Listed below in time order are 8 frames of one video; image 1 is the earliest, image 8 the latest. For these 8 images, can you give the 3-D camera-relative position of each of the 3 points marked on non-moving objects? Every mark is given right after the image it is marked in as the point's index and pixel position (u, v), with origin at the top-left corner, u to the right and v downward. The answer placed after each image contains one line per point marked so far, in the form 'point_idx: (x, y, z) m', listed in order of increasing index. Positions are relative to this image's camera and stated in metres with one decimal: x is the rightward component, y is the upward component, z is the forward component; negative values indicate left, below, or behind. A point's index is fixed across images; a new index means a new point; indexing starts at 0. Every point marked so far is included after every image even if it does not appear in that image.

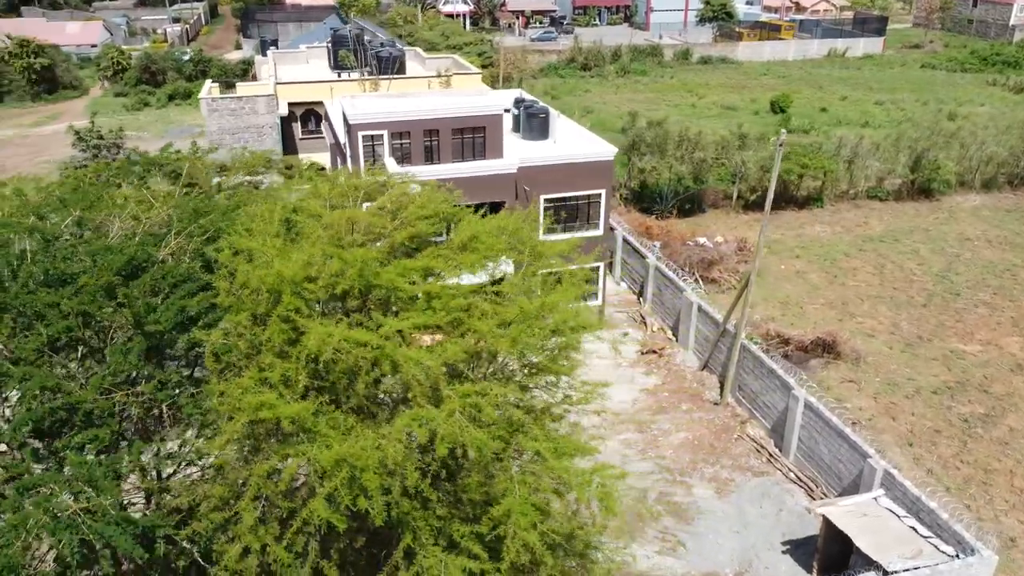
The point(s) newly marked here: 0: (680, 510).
0: (+3.7, -4.9, +18.0) m
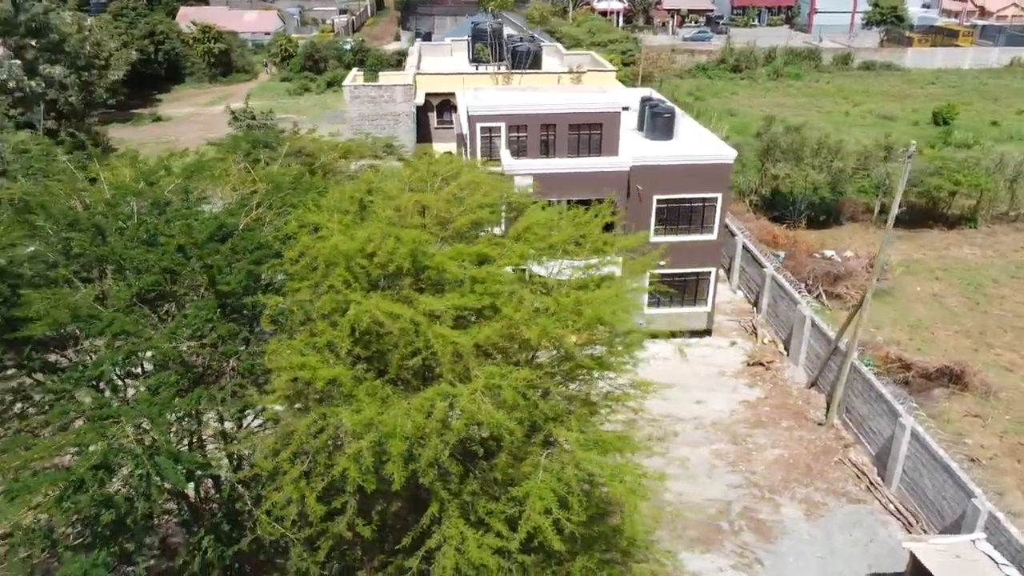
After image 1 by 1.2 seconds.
0: (+5.4, -5.2, +17.5) m
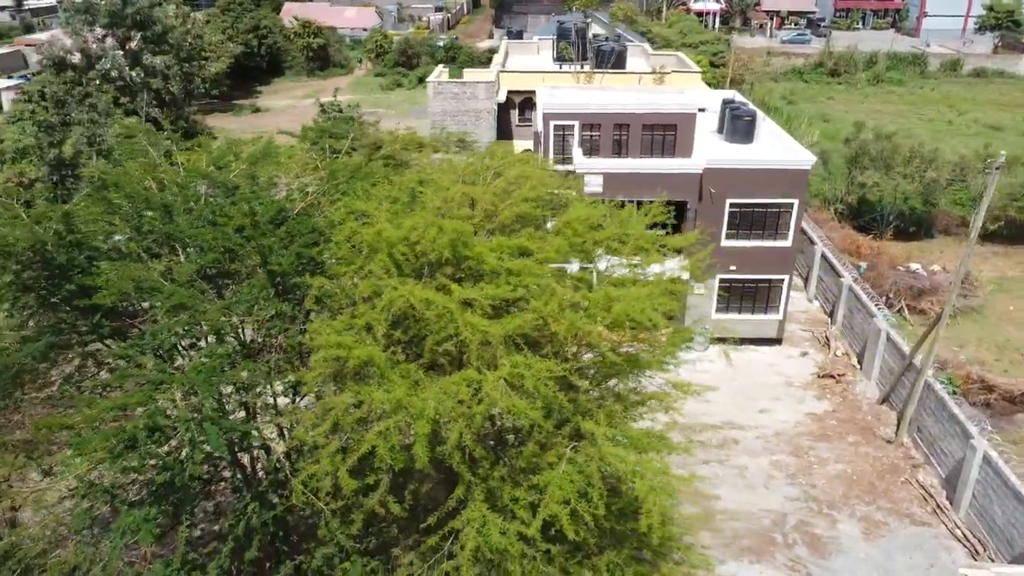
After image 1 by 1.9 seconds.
0: (+6.5, -5.4, +17.1) m
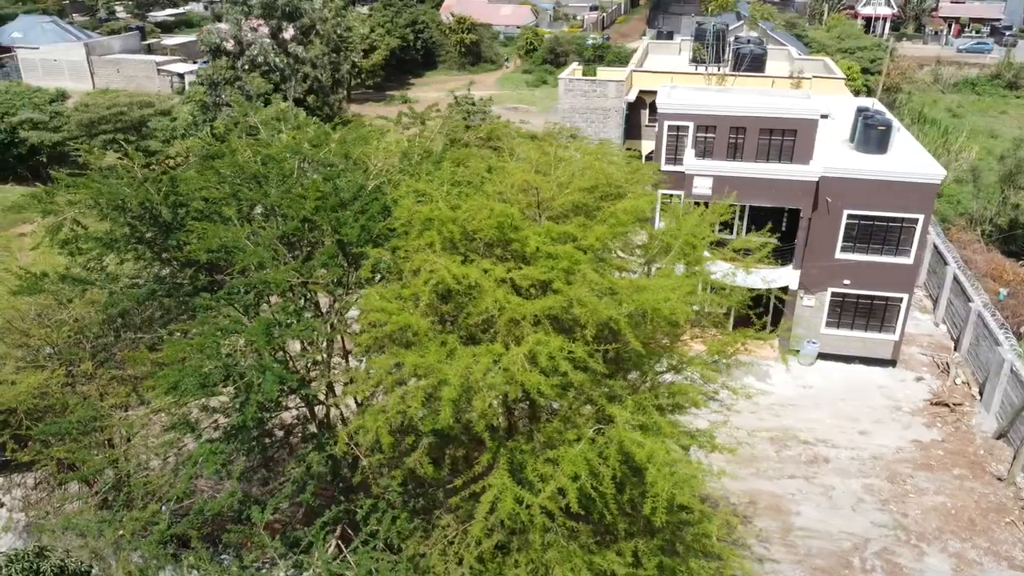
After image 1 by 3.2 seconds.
0: (+7.8, -5.7, +16.3) m
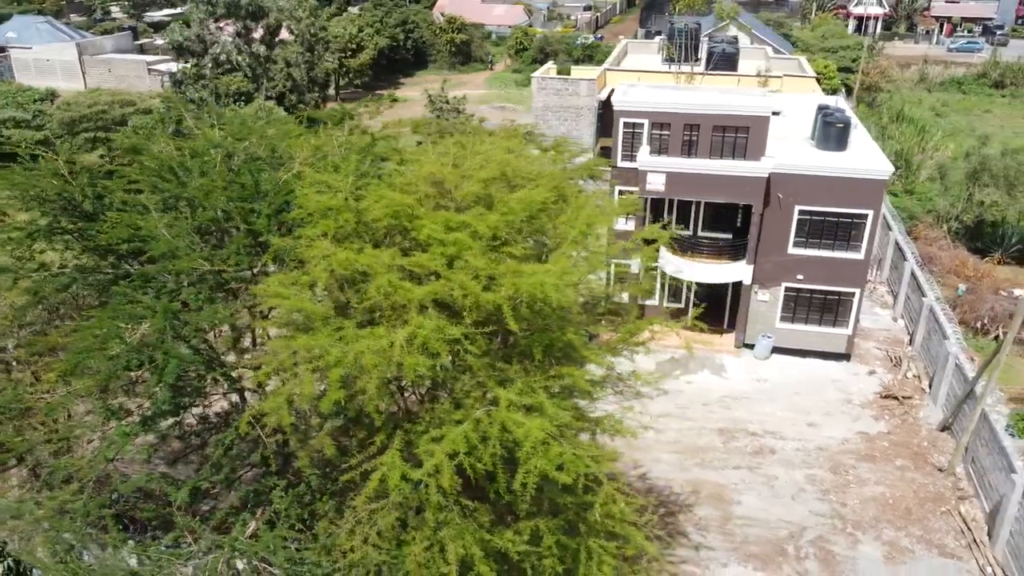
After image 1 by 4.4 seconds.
0: (+6.6, -5.6, +16.6) m
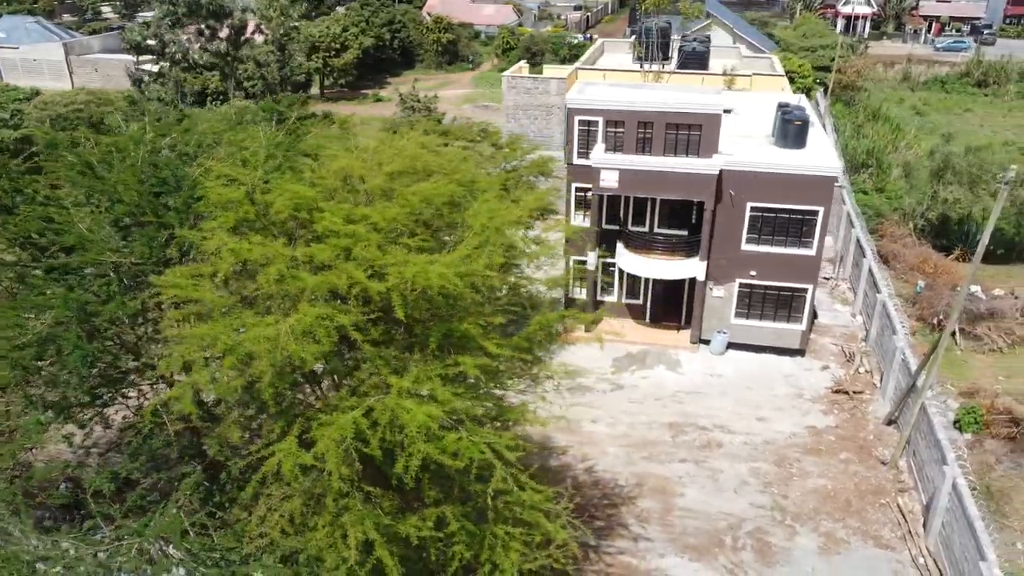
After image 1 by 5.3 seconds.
0: (+5.3, -5.5, +16.8) m
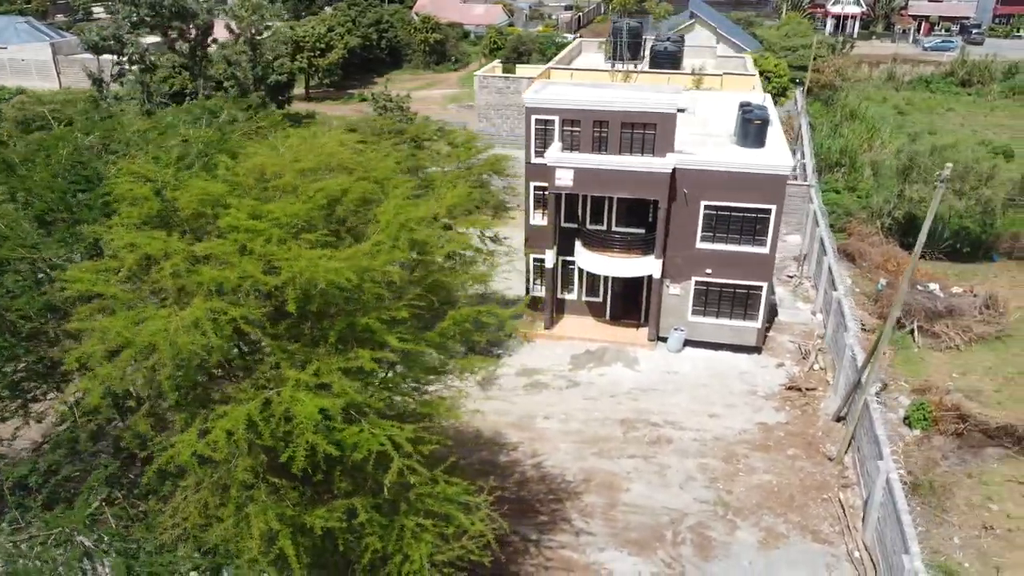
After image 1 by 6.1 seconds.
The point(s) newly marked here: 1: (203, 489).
0: (+4.1, -5.4, +17.0) m
1: (-4.0, -2.6, +10.5) m
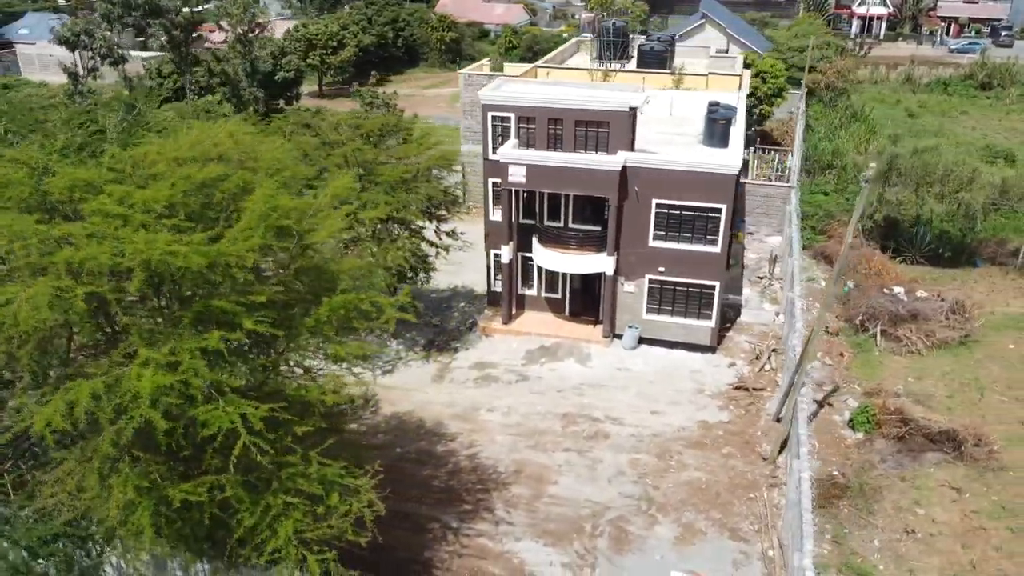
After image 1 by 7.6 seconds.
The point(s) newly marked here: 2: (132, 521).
0: (+2.4, -5.3, +17.1) m
1: (-5.9, -2.4, +11.0) m
2: (-5.0, -3.1, +10.7) m
